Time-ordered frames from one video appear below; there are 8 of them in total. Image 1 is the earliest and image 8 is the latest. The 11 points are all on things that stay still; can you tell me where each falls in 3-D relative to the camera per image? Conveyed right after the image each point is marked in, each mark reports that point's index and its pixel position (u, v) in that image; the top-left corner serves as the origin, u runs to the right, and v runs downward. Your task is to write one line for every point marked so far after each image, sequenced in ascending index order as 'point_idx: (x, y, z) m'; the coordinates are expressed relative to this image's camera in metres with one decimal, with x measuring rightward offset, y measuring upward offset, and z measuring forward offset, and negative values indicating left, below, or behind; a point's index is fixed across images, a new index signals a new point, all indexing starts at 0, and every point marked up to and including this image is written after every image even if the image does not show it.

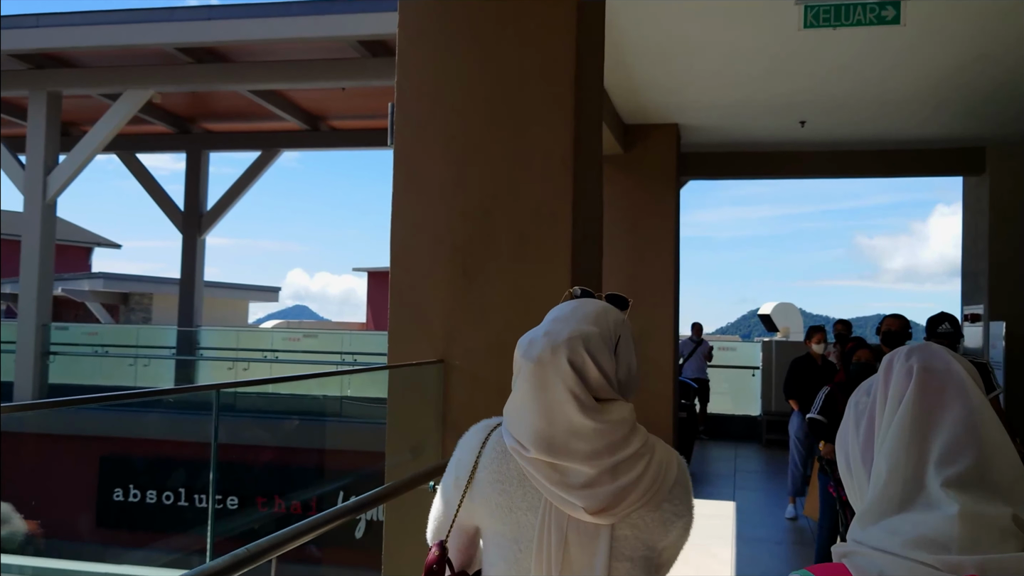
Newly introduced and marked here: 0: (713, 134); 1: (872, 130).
0: (+1.9, +1.5, +8.3) m
1: (+3.3, +1.5, +7.9) m
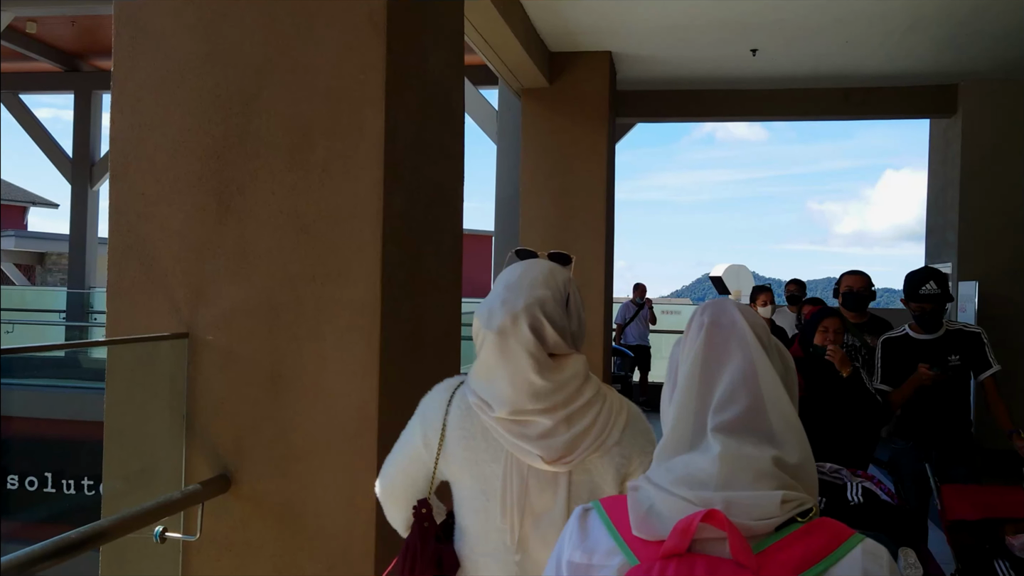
0: (+1.2, +1.8, +7.2) m
1: (+2.6, +1.8, +6.9) m
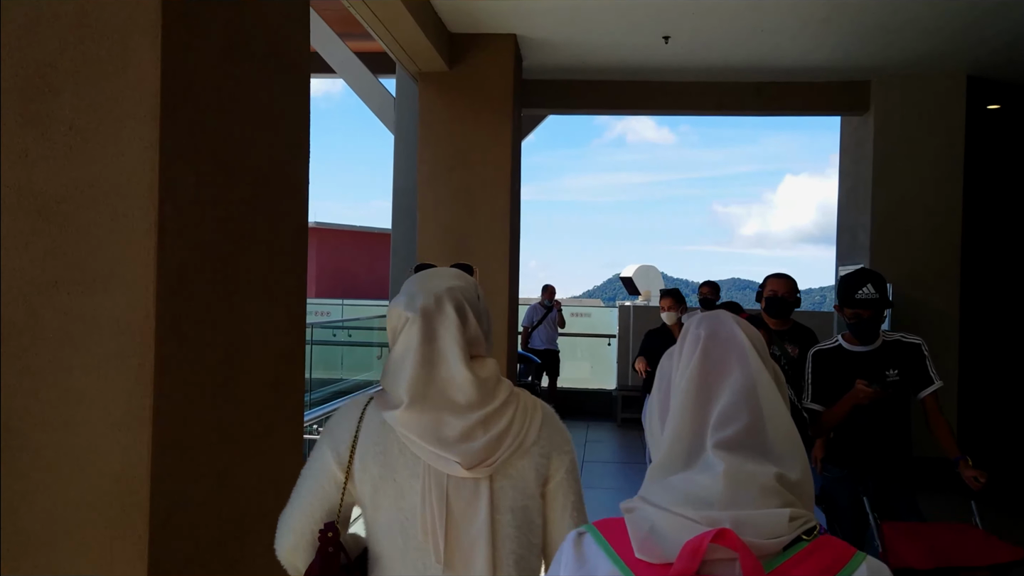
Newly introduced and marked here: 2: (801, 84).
0: (+0.4, +1.8, +6.7) m
1: (+1.8, +1.8, +6.6) m
2: (+2.4, +1.7, +7.3) m
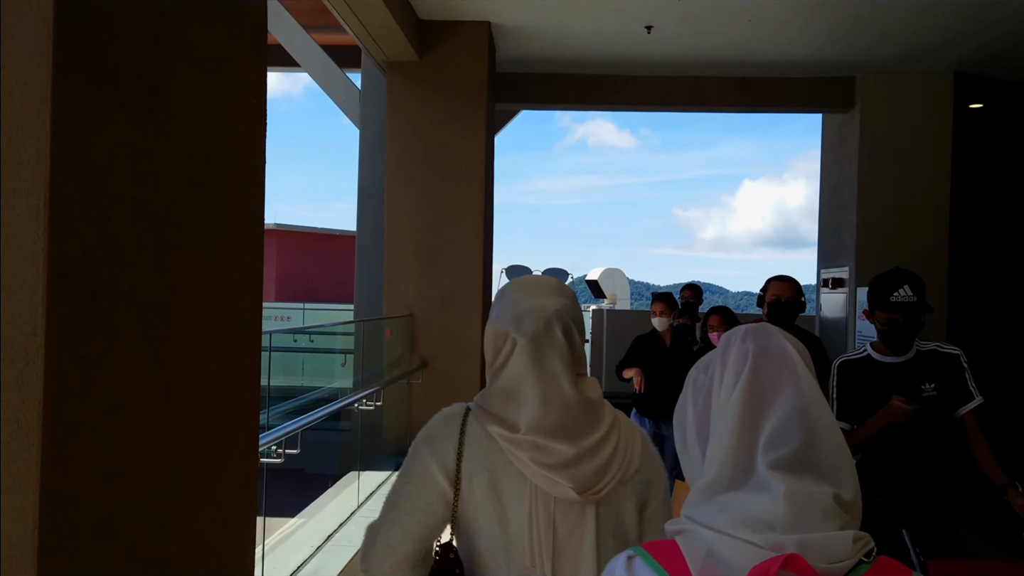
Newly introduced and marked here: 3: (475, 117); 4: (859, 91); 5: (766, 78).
0: (+0.2, +1.8, +6.4) m
1: (+1.6, +1.8, +6.3) m
2: (+2.2, +1.7, +7.1) m
3: (-0.3, +1.2, +6.0) m
4: (+2.7, +1.5, +6.8) m
5: (+2.1, +1.7, +7.0) m
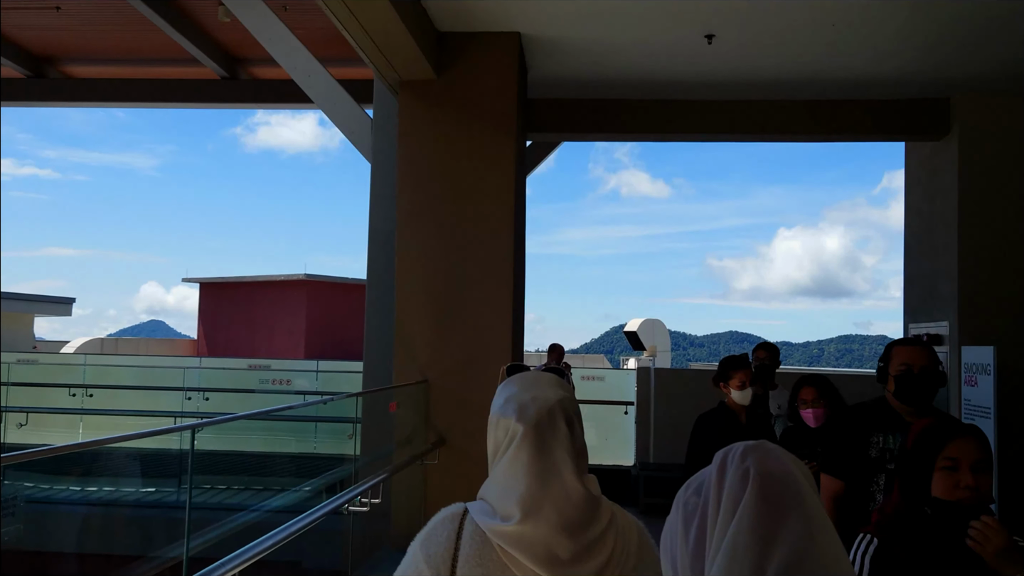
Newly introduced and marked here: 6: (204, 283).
0: (+0.4, +1.4, +5.5) m
1: (+1.8, +1.4, +5.4) m
2: (+2.5, +1.3, +6.1) m
3: (-0.1, +0.8, +5.1) m
4: (+3.0, +1.2, +5.8) m
5: (+2.3, +1.3, +6.1) m
6: (-6.2, +0.1, +17.6) m
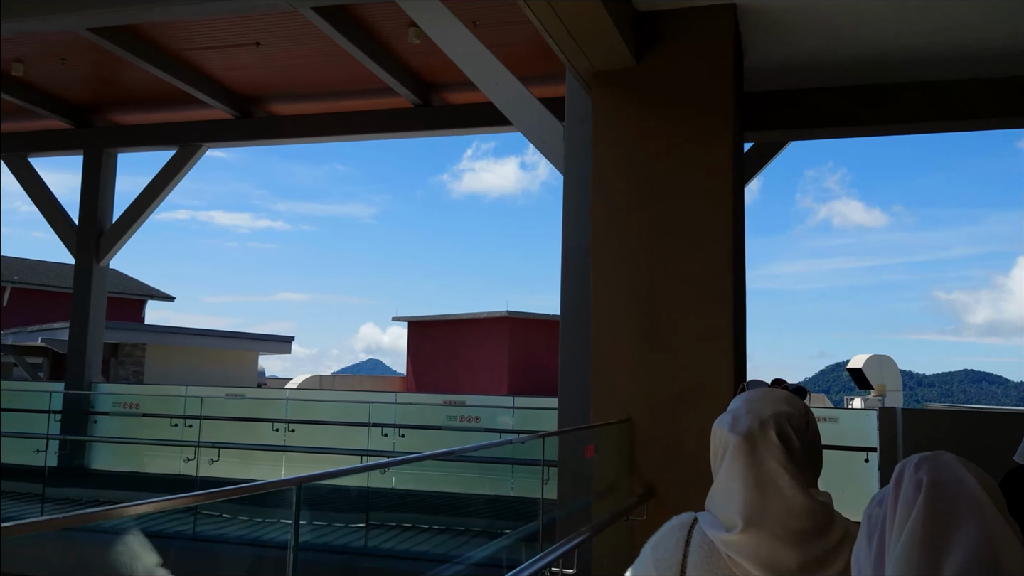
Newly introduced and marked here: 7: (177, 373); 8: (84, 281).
0: (+1.5, +1.3, +4.6) m
1: (+2.9, +1.3, +4.2) m
2: (+3.7, +1.2, +4.7) m
3: (+1.0, +0.7, +4.3) m
4: (+4.1, +1.1, +4.3) m
5: (+3.5, +1.2, +4.7) m
6: (-2.1, -0.7, +17.8) m
7: (-6.7, -1.7, +17.3) m
8: (-4.3, +0.1, +8.7) m
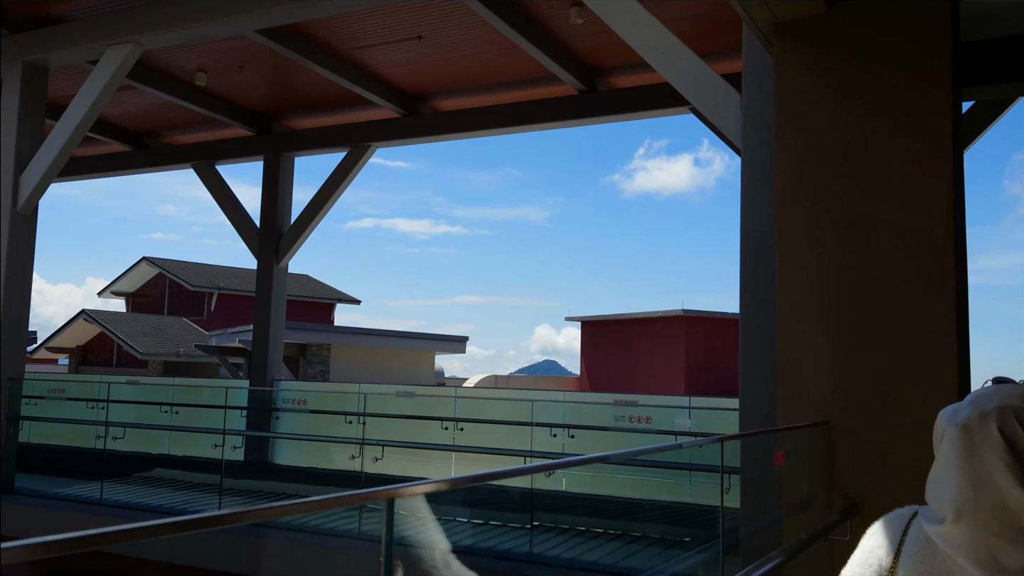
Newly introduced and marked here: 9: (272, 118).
0: (+2.3, +1.4, +3.9) m
1: (+3.6, +1.4, +3.2) m
2: (+4.4, +1.3, +3.5) m
3: (+1.8, +0.8, +3.7) m
4: (+4.8, +1.2, +3.1) m
5: (+4.3, +1.3, +3.6) m
6: (+1.5, -0.7, +17.5) m
7: (-3.2, -1.8, +17.9) m
8: (-2.6, +0.1, +9.0) m
9: (-2.6, +1.8, +9.4) m
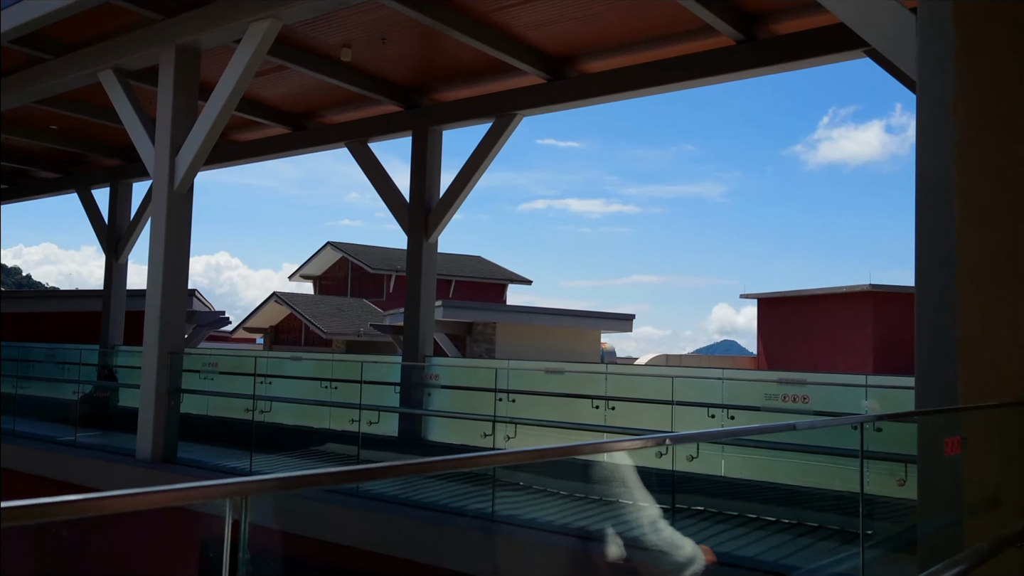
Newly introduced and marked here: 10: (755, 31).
0: (+2.7, +1.6, +2.9) m
1: (+3.8, +1.6, +2.0) m
2: (+4.7, +1.5, +2.2) m
3: (+2.2, +1.0, +2.9) m
4: (+5.0, +1.4, +1.7) m
5: (+4.6, +1.5, +2.3) m
6: (+4.7, -0.2, +16.5) m
7: (+0.2, -1.3, +17.9) m
8: (-1.0, +0.3, +9.0) m
9: (-1.0, +2.1, +9.3) m
10: (+2.0, +2.2, +7.3) m
